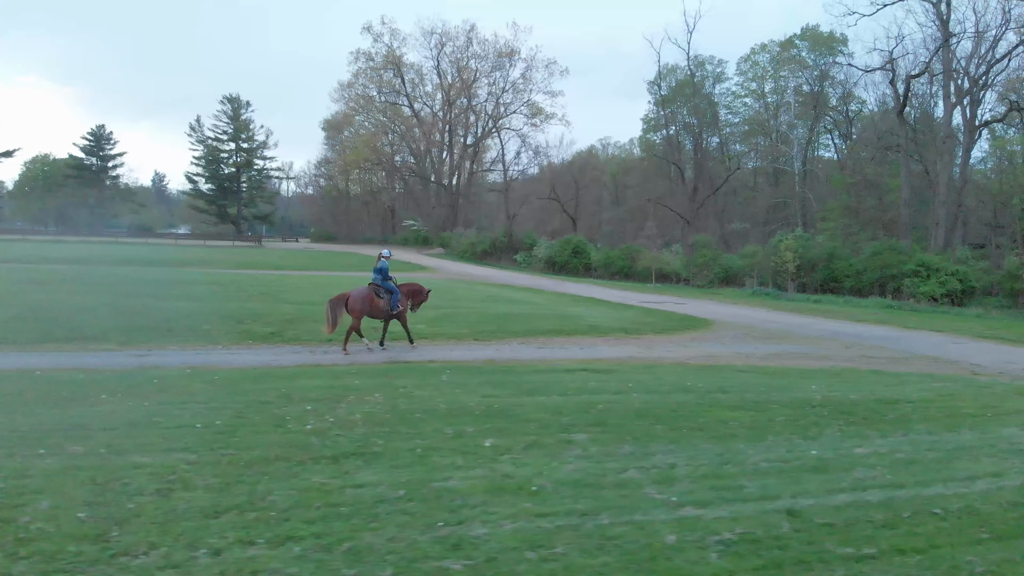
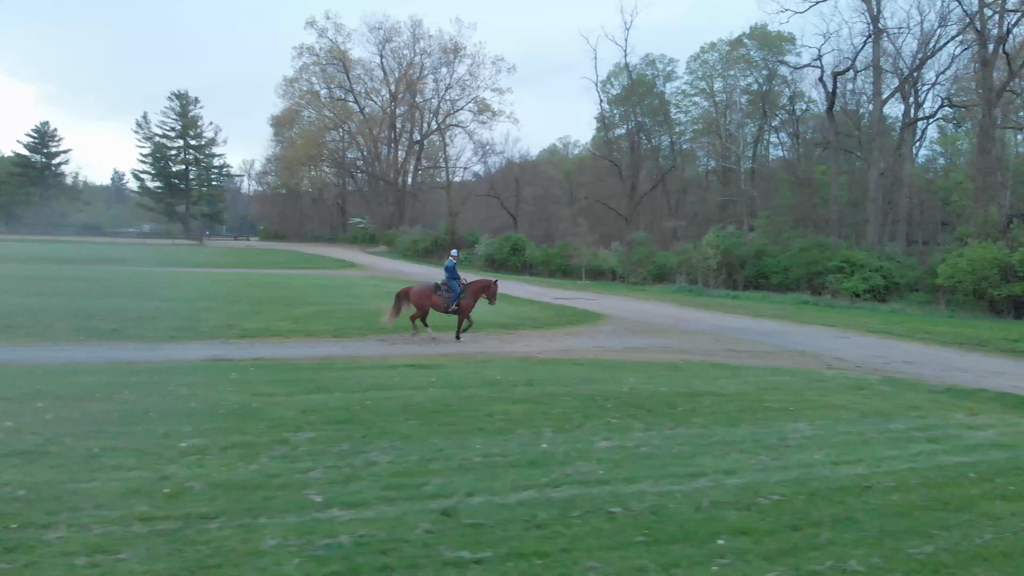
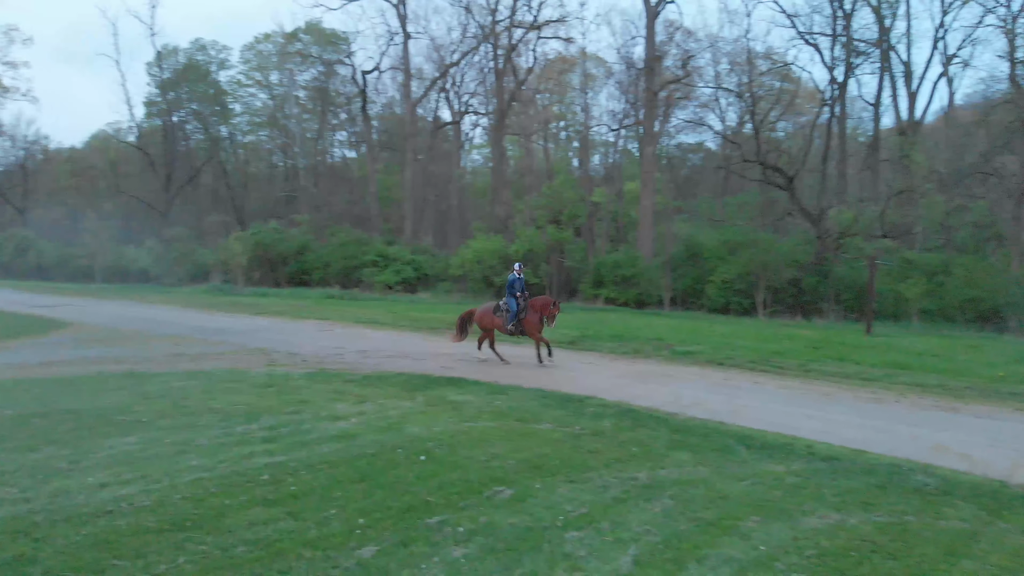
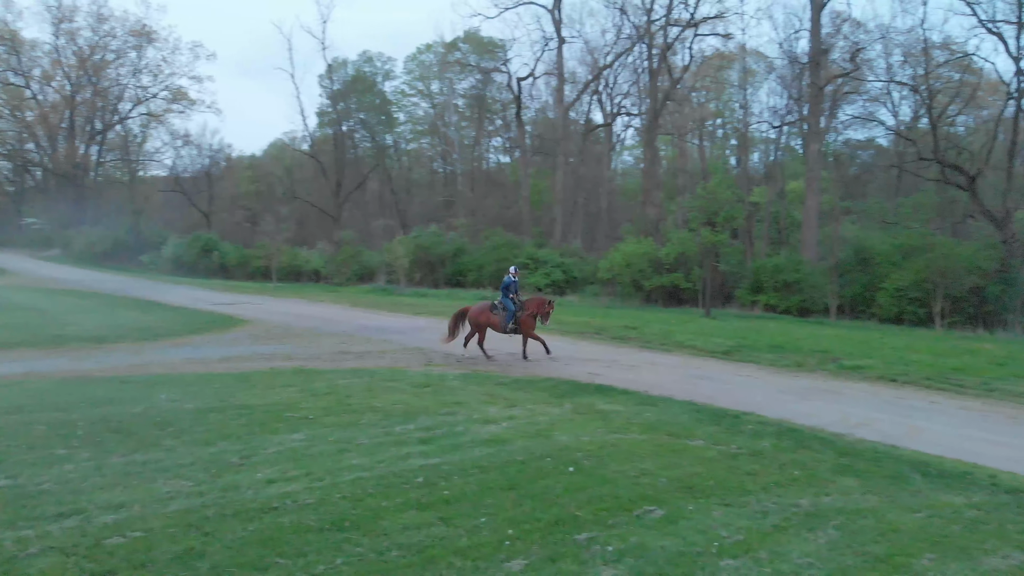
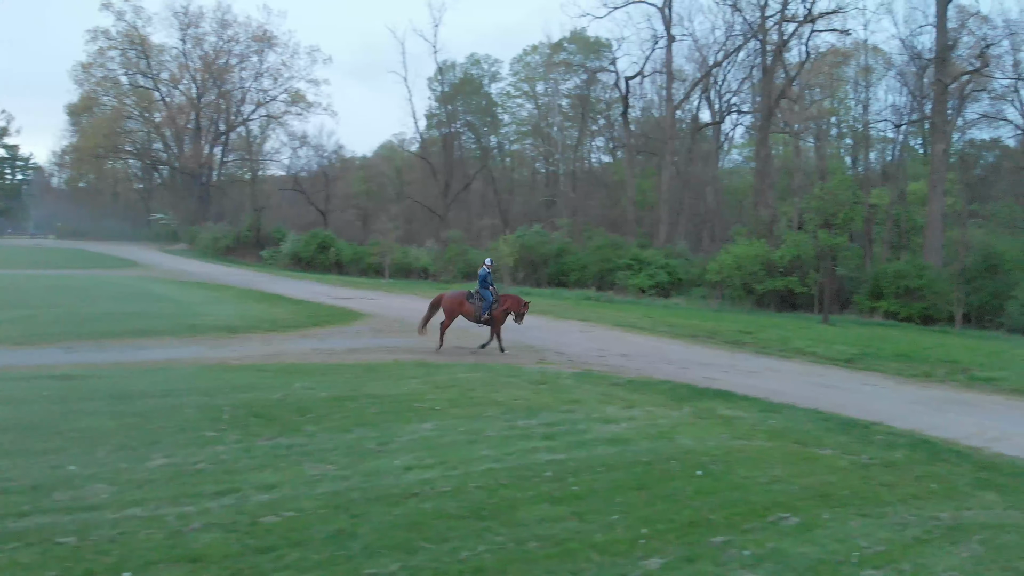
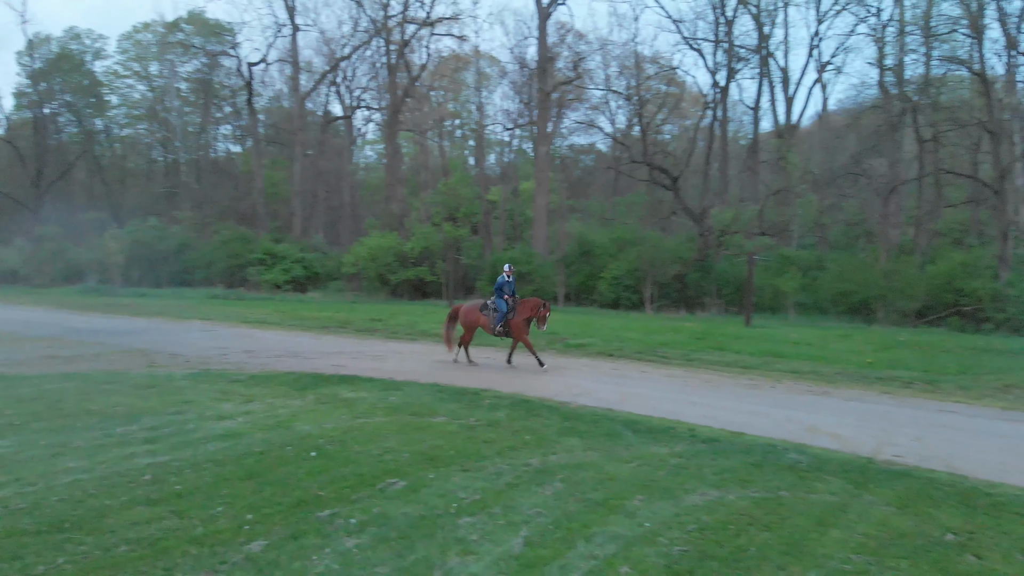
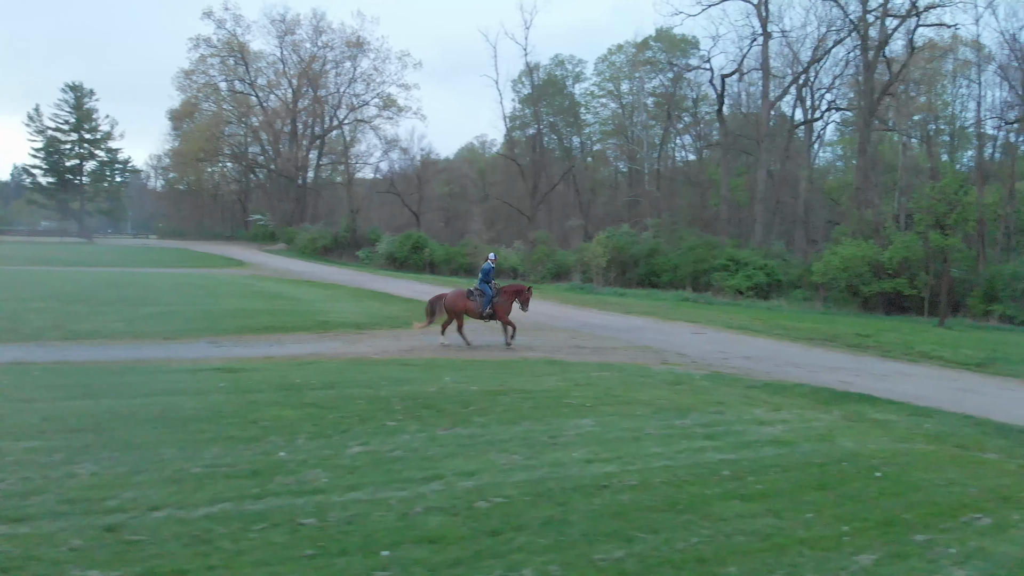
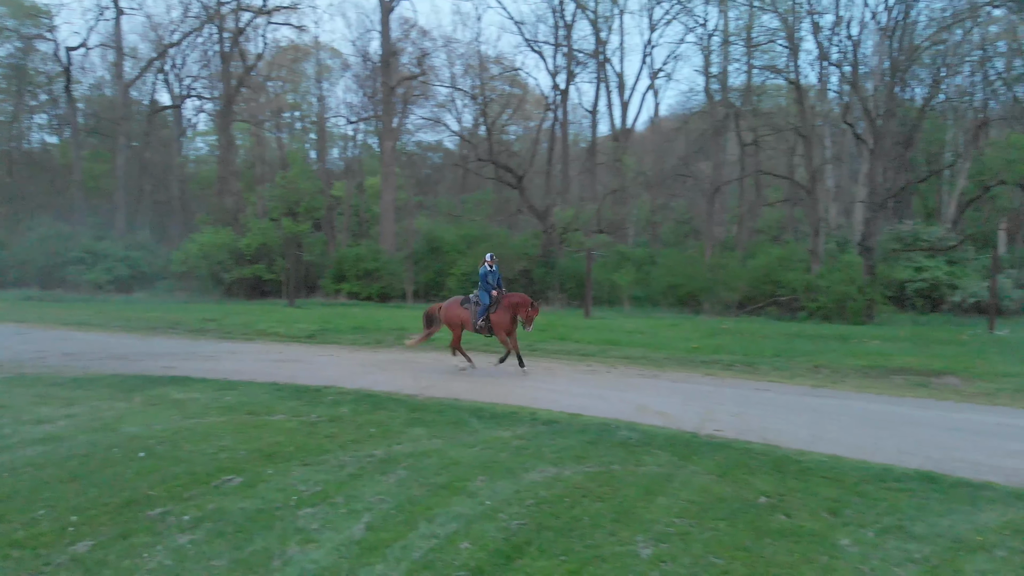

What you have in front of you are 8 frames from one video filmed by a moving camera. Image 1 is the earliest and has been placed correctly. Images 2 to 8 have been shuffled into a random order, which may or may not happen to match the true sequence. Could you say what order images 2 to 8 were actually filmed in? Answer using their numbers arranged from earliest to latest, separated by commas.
2, 7, 5, 4, 3, 6, 8
